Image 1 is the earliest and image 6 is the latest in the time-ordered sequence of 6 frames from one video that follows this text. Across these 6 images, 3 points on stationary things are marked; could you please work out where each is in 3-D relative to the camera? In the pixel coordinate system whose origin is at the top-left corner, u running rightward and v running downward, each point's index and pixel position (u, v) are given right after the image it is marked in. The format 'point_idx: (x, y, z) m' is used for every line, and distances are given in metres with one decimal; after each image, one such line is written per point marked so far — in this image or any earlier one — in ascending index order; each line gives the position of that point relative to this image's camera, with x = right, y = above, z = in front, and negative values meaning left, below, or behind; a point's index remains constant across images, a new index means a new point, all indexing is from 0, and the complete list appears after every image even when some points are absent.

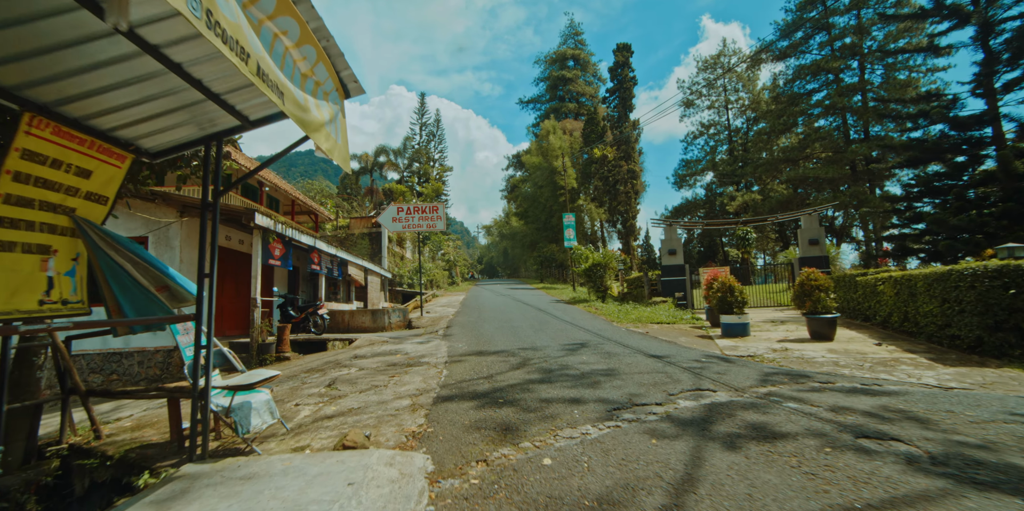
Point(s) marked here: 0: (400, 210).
0: (-3.7, +1.5, +15.6) m
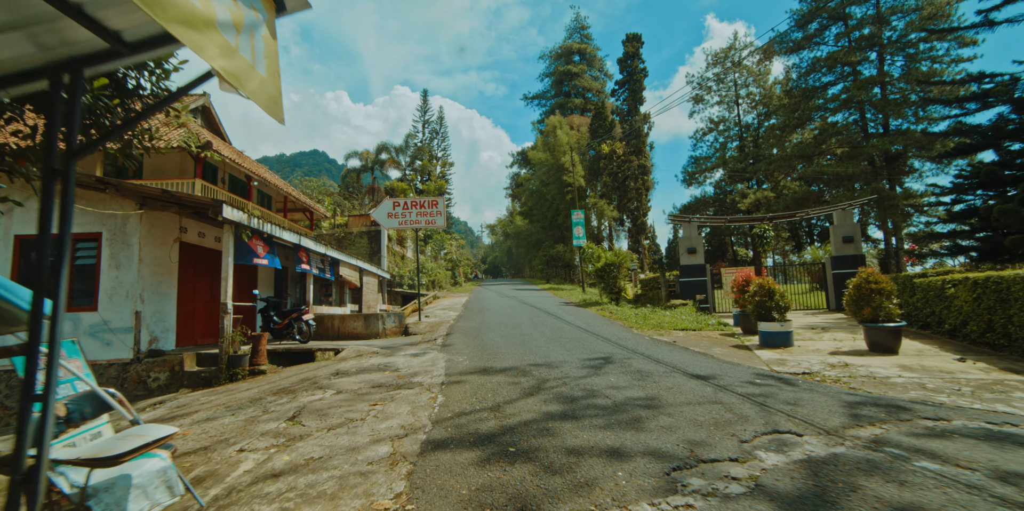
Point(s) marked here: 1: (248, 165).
0: (-3.5, +1.5, +14.3) m
1: (-10.1, +3.4, +18.1) m
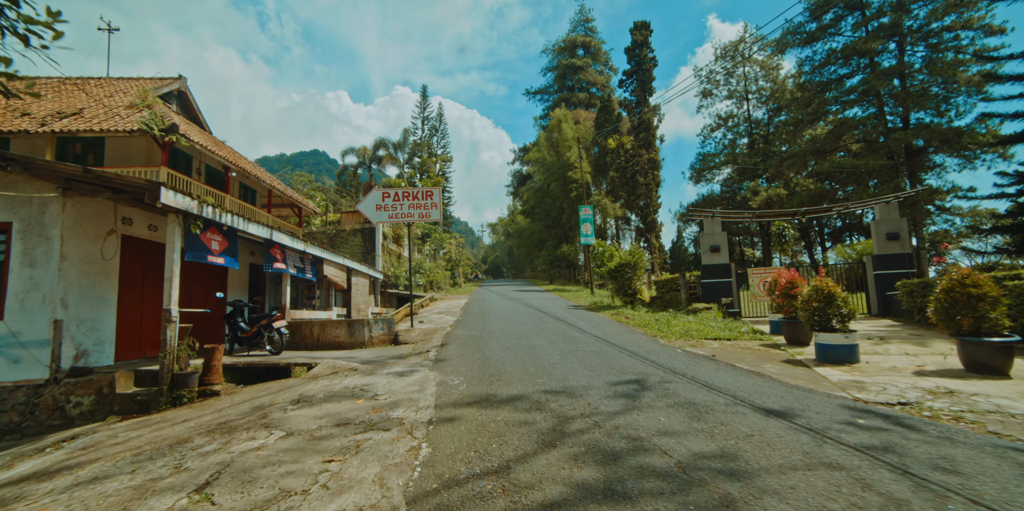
0: (-3.4, +1.6, +12.7) m
1: (-10.0, +3.5, +16.5) m
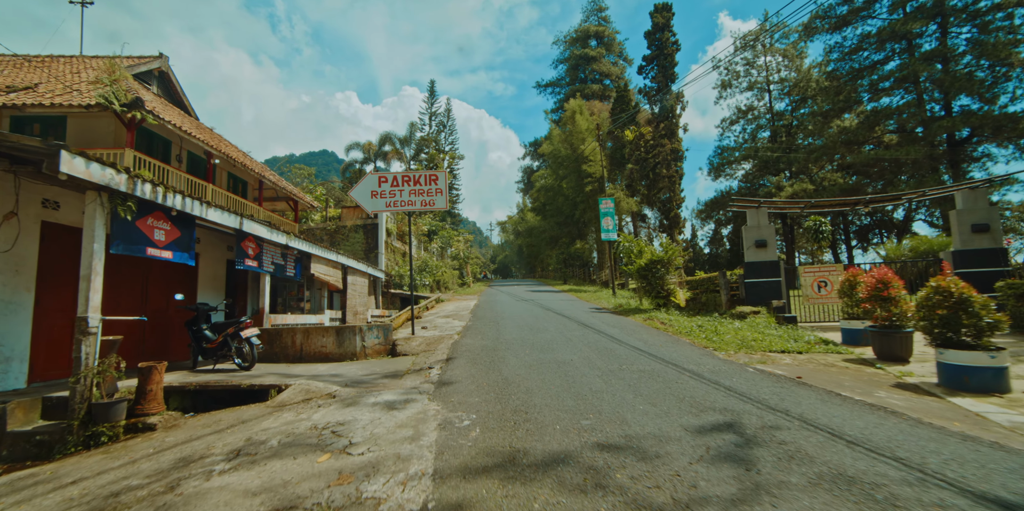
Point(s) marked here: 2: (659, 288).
0: (-3.0, +1.7, +10.9) m
1: (-9.5, +3.6, +14.9) m
2: (+4.6, -1.0, +14.7) m
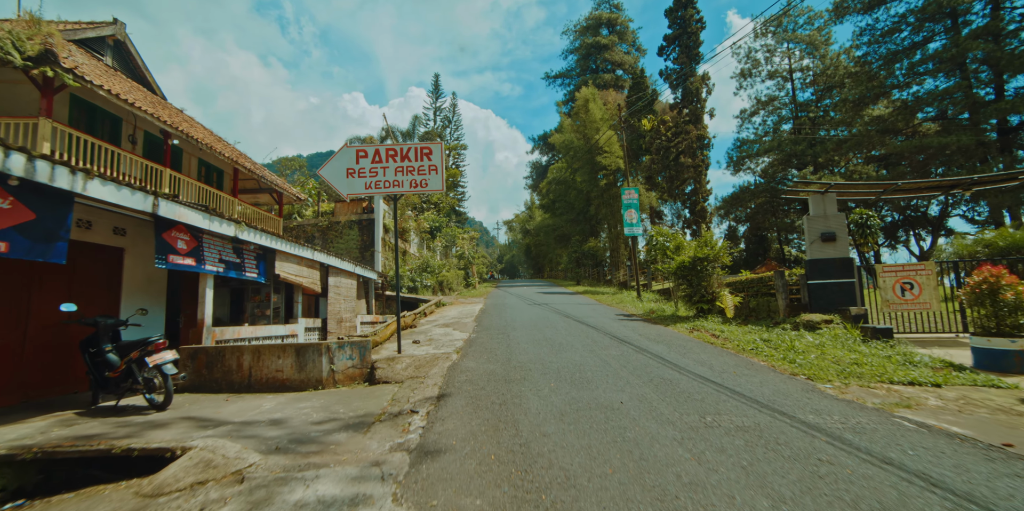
0: (-2.7, +1.8, +8.6) m
1: (-9.2, +3.7, +12.6) m
2: (+4.9, -0.9, +12.3) m
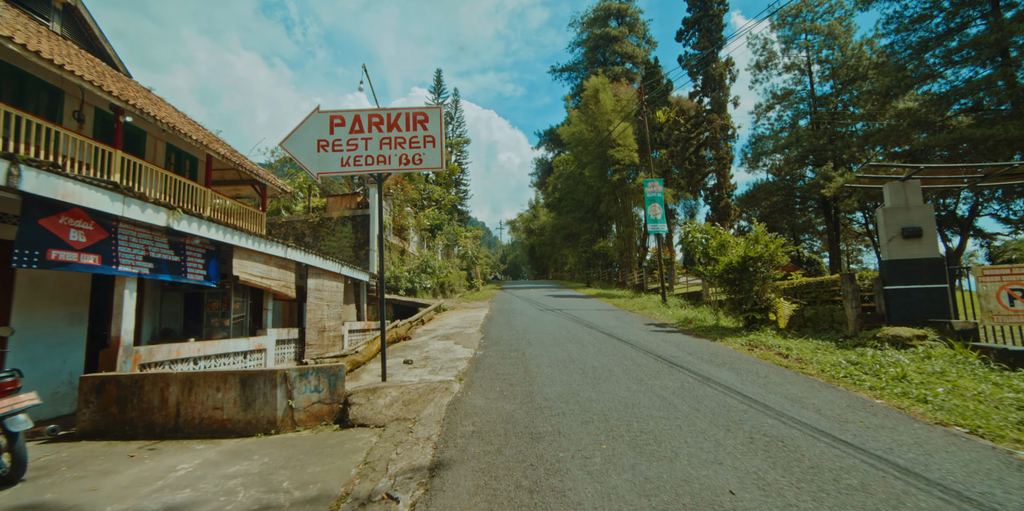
0: (-2.5, +1.8, +6.7) m
1: (-8.9, +3.7, +10.7) m
2: (+5.2, -0.9, +10.3) m
